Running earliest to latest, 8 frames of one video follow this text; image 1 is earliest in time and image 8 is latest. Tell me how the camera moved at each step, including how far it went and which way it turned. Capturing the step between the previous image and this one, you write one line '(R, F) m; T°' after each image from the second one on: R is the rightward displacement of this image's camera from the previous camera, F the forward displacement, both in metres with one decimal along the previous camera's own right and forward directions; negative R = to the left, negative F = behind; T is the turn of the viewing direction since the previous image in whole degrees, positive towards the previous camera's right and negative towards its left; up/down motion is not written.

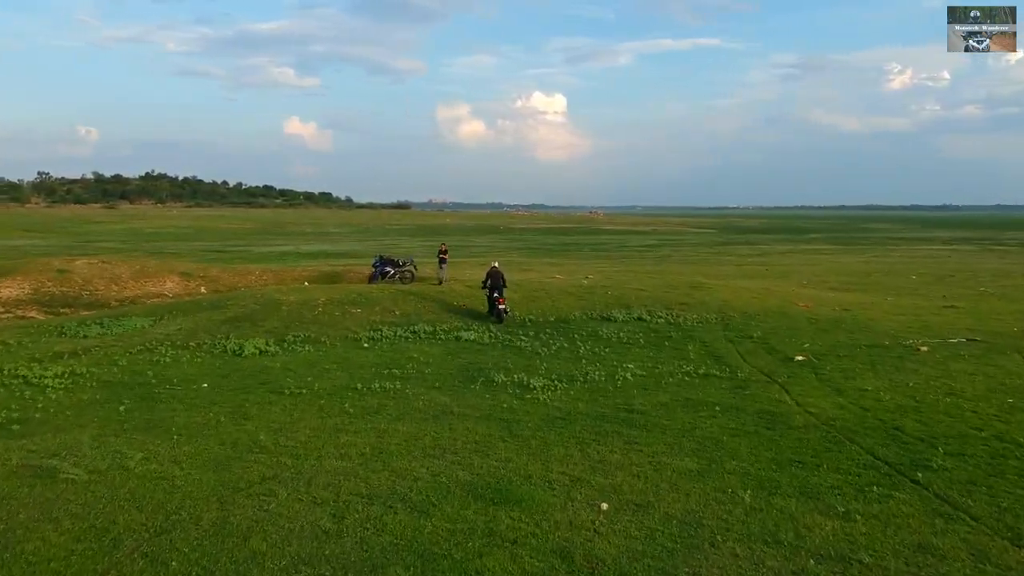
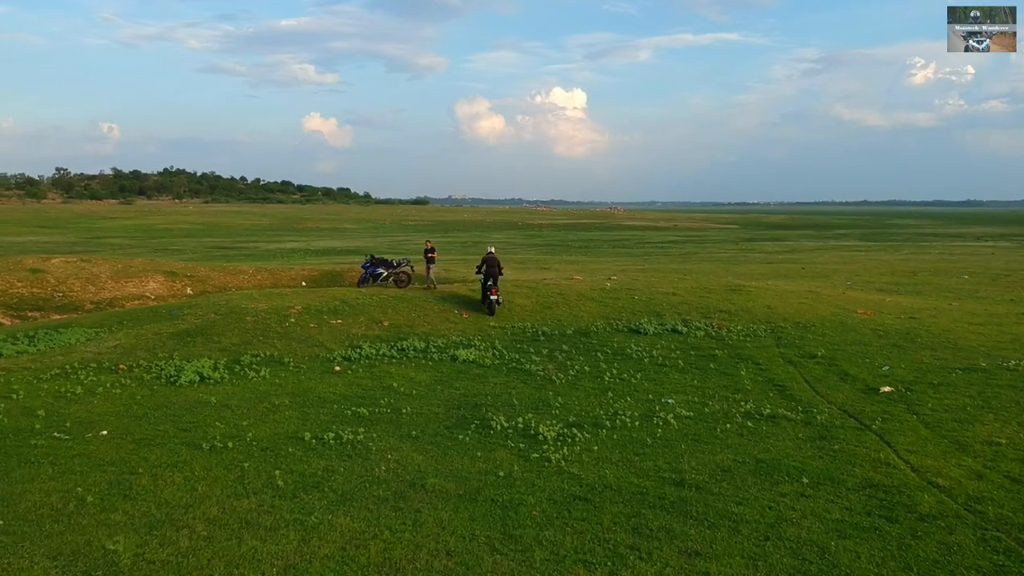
(+0.2, +3.5) m; -1°
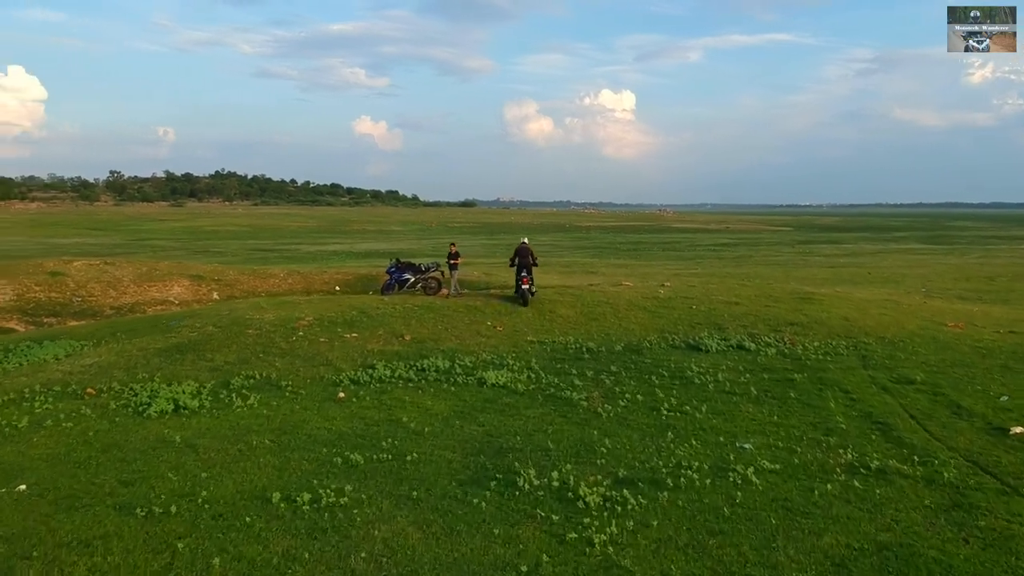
(+0.1, +2.4) m; -3°
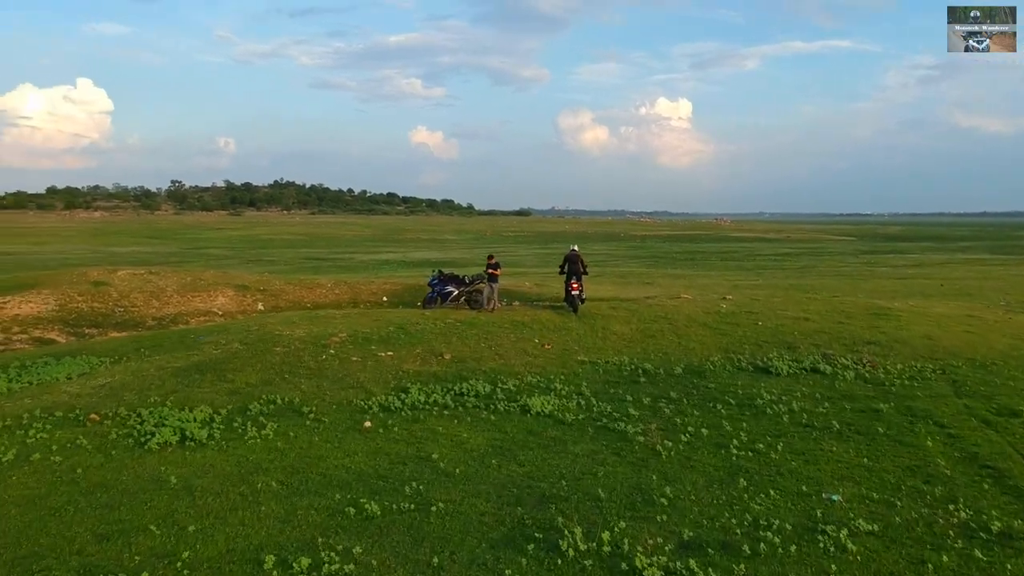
(+0.1, +1.3) m; -3°
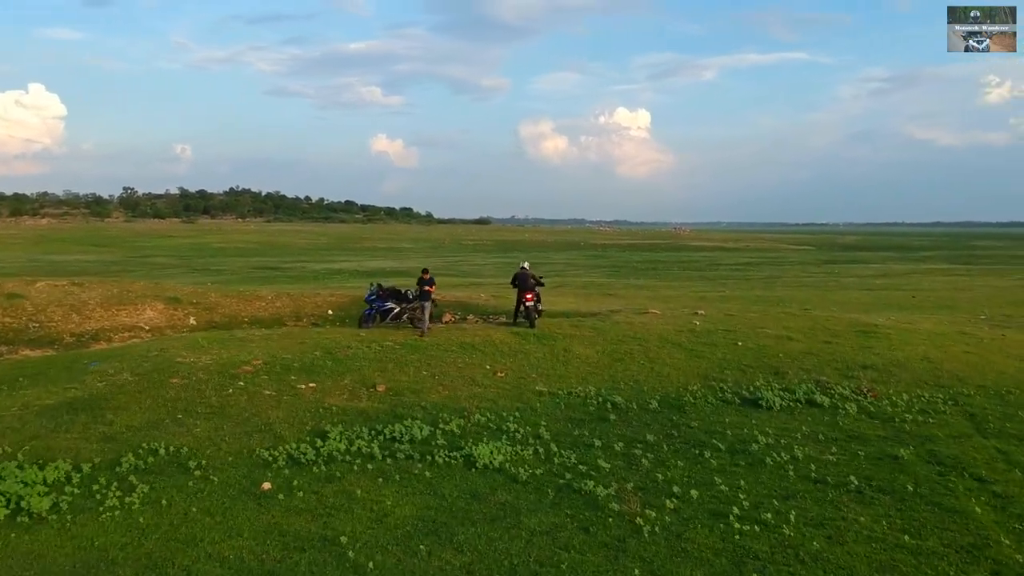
(+0.2, +2.2) m; +2°
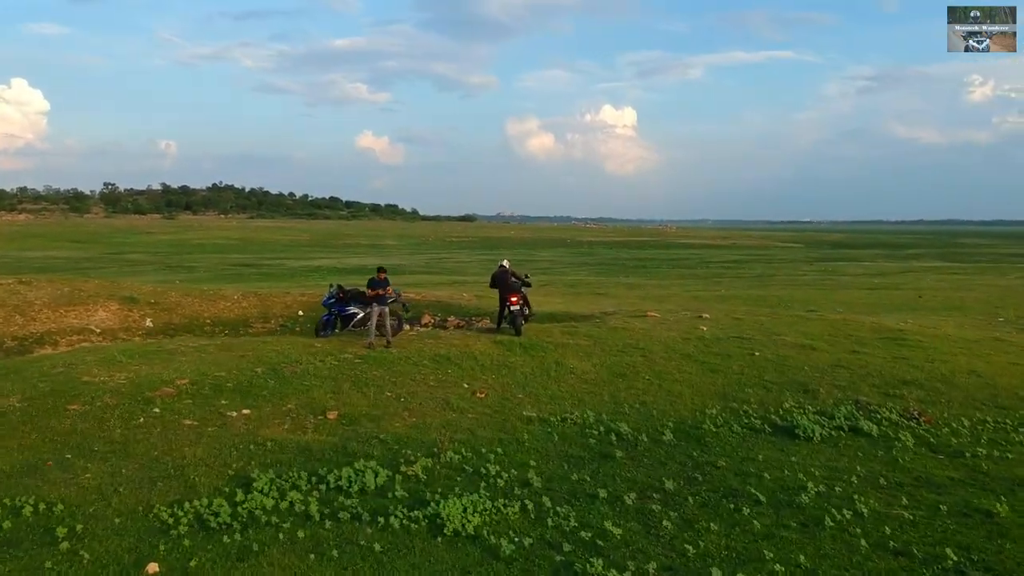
(0.0, +2.3) m; +1°
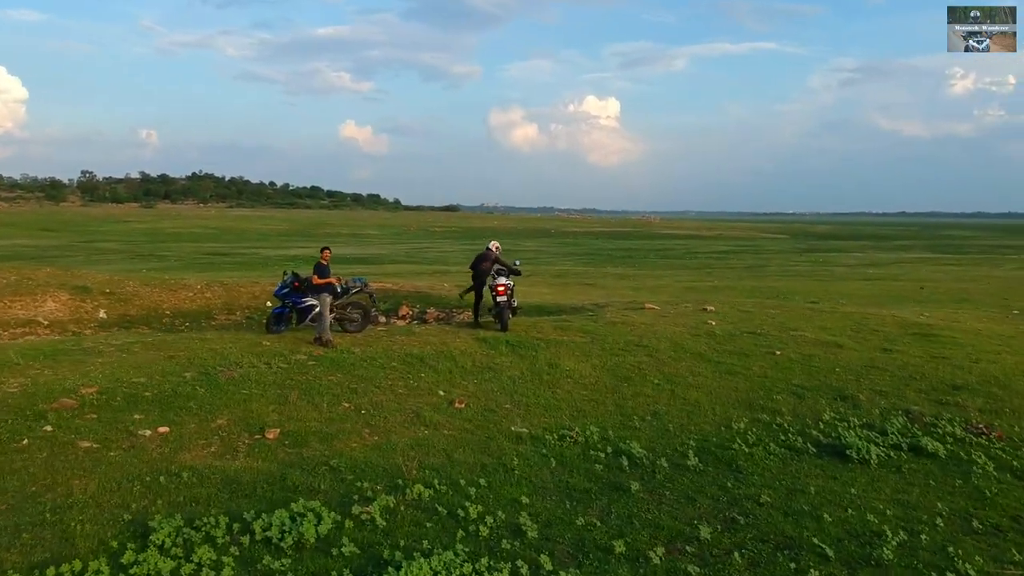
(0.0, +2.0) m; +1°
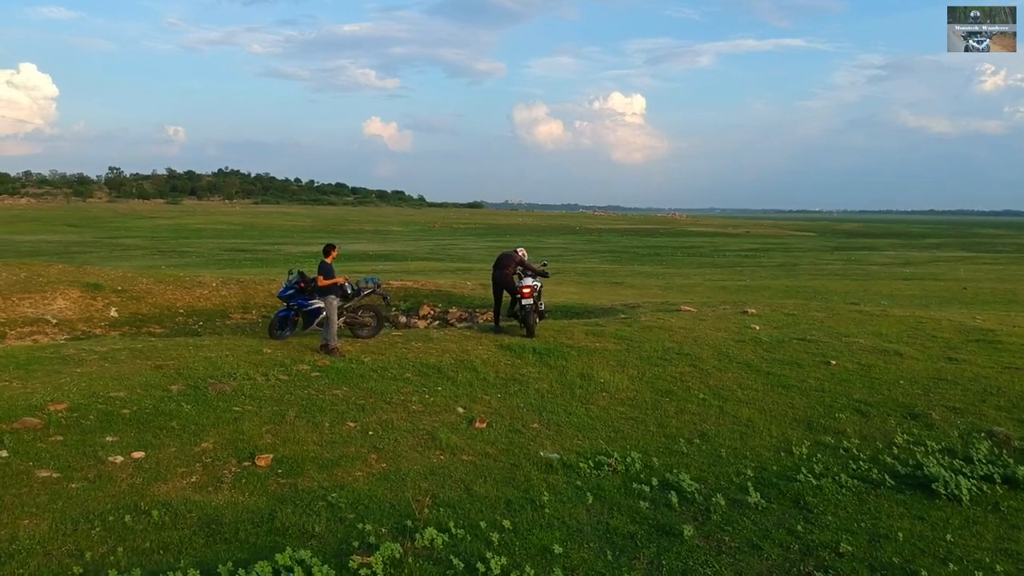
(0.0, +1.1) m; -1°
